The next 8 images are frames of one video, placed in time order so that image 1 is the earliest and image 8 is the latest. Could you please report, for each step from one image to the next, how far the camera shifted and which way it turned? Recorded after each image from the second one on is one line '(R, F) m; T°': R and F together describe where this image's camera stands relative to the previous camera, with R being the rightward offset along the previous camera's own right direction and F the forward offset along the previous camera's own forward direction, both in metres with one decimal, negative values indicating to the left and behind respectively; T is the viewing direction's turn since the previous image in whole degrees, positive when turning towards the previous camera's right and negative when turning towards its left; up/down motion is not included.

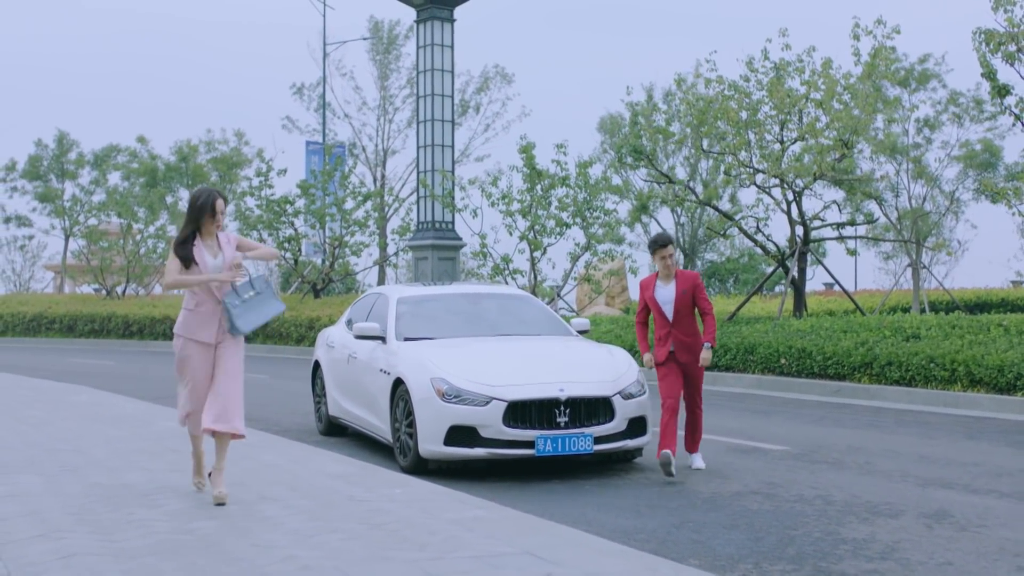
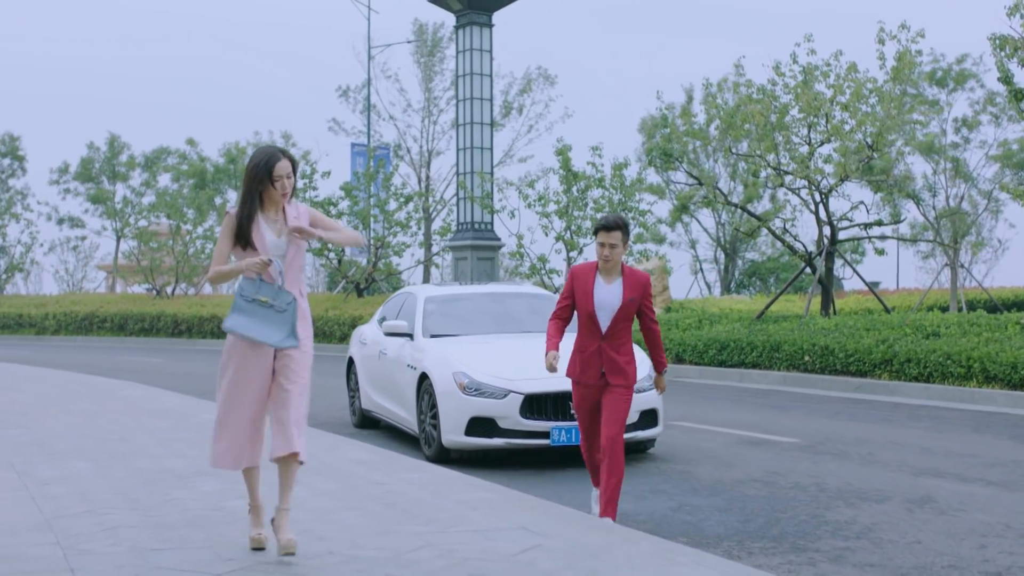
(+0.2, -0.5) m; -2°
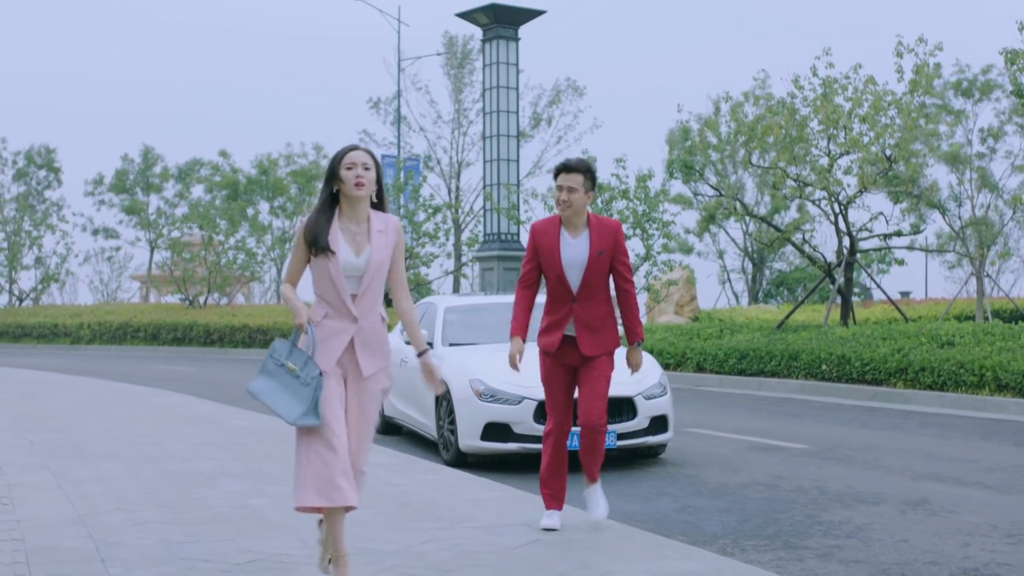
(+0.1, -0.4) m; -2°
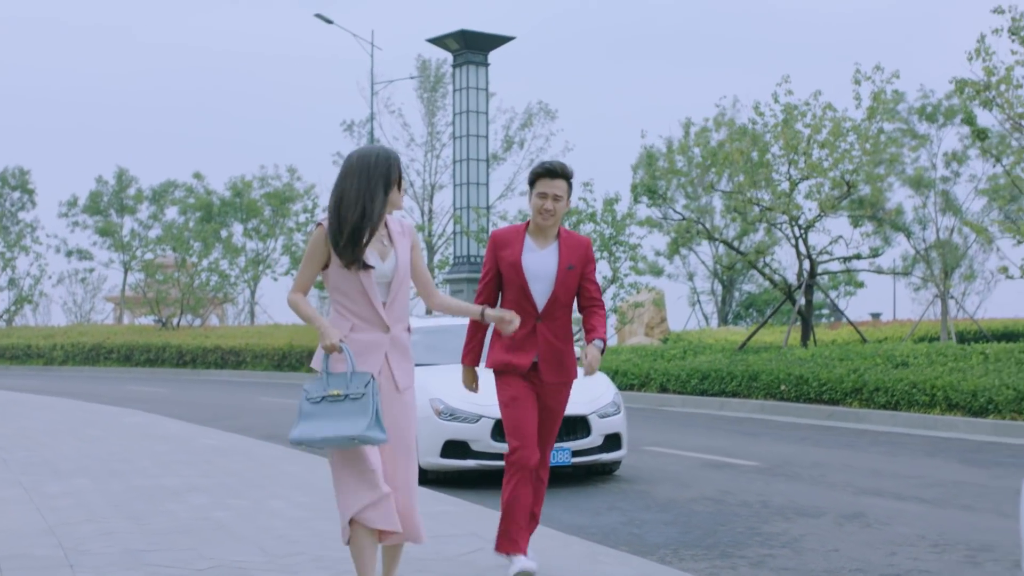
(+0.1, -0.3) m; +1°
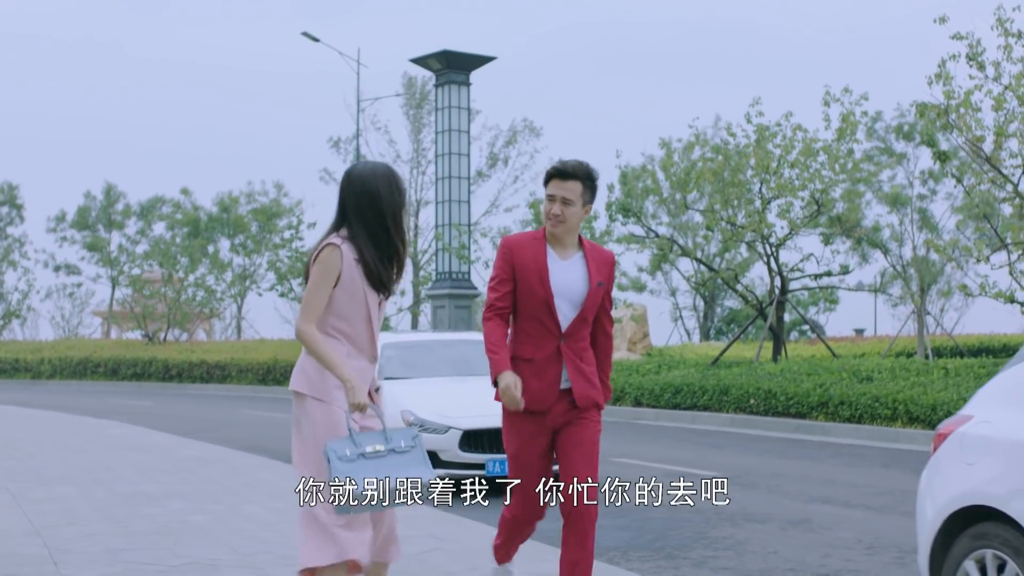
(+0.2, -0.4) m; +1°
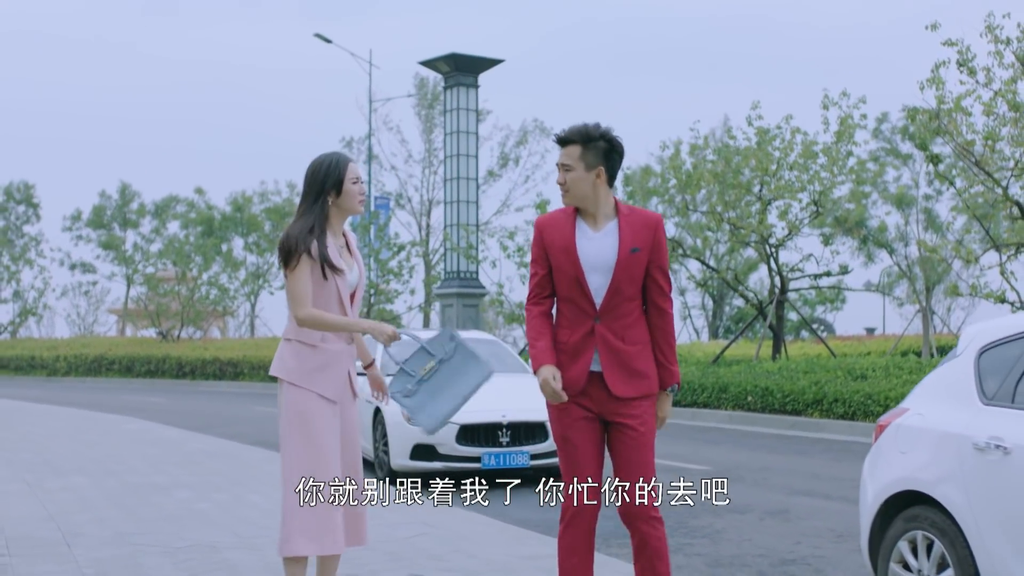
(+0.2, -0.4) m; -1°
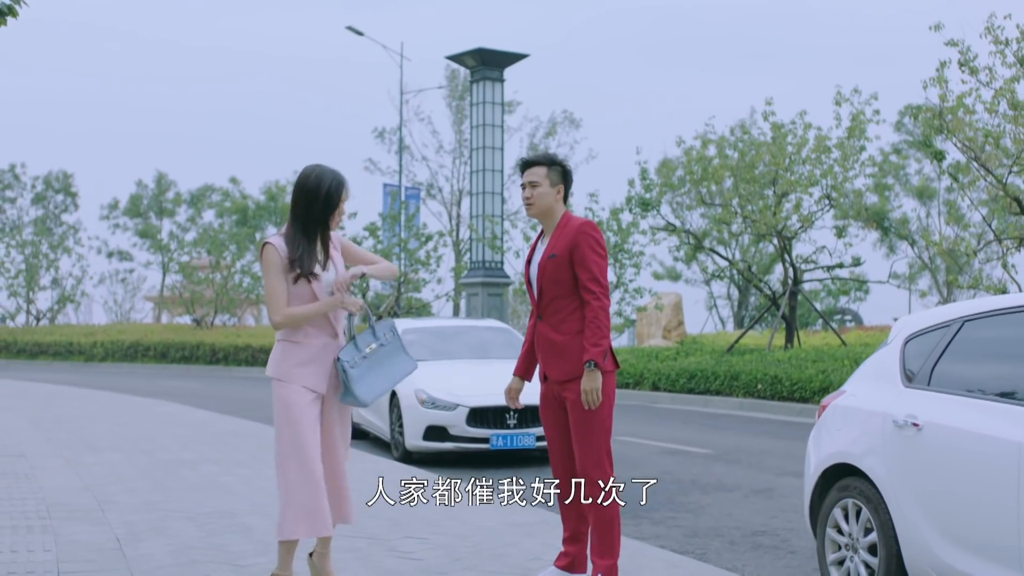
(+0.2, -0.6) m; -2°
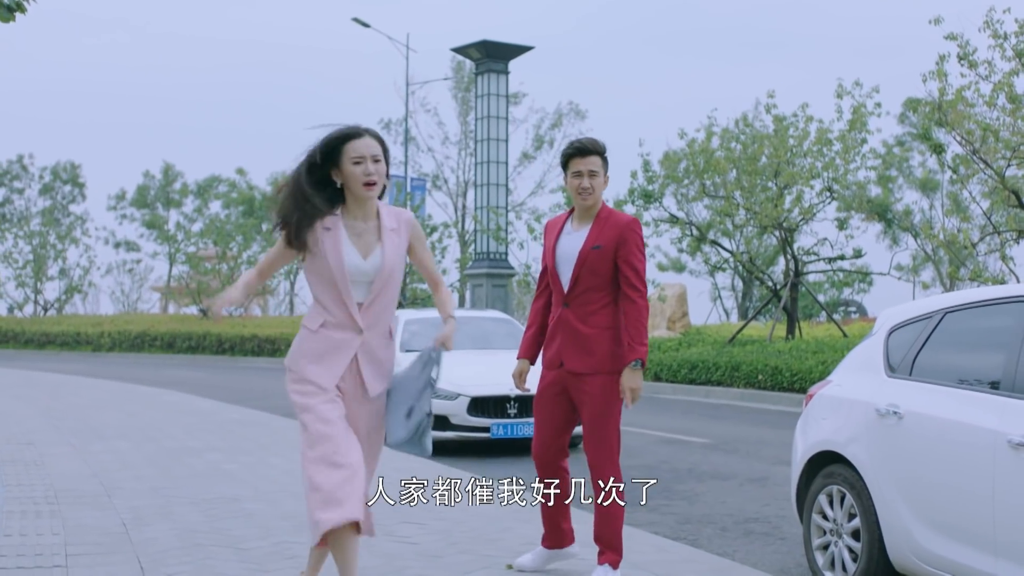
(+0.1, -0.1) m; 0°
